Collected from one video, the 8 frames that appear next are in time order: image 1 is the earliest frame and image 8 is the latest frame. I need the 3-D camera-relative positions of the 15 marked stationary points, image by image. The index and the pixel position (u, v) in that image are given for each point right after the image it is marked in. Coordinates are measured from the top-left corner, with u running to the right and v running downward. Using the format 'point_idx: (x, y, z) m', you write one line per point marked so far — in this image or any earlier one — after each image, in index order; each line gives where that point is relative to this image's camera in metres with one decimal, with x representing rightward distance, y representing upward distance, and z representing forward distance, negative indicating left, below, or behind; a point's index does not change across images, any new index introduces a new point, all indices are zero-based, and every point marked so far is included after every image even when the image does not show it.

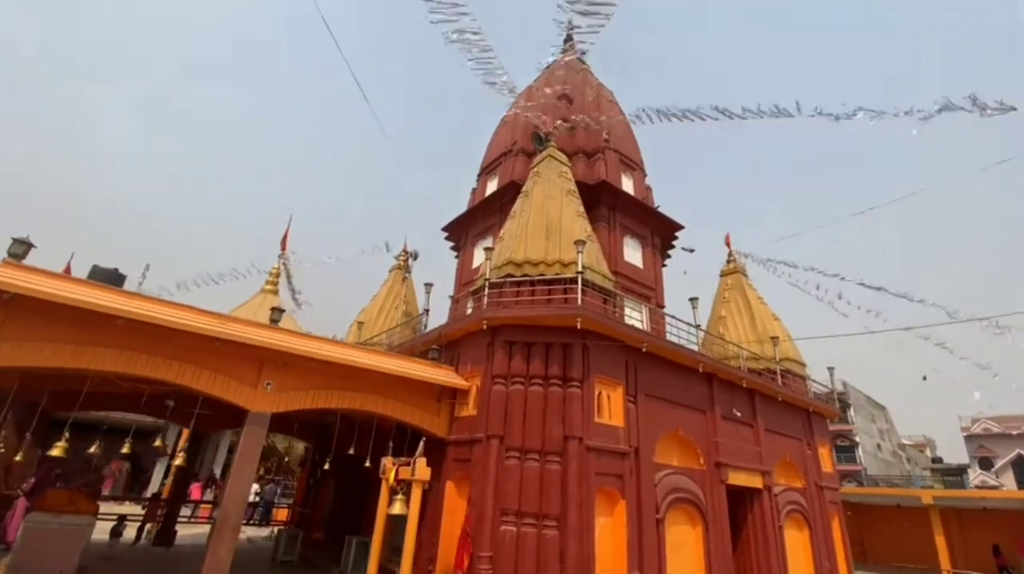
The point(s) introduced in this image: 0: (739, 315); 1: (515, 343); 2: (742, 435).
0: (+8.8, -1.1, +18.3) m
1: (+0.1, -1.3, +10.2) m
2: (+6.3, -4.1, +13.1) m
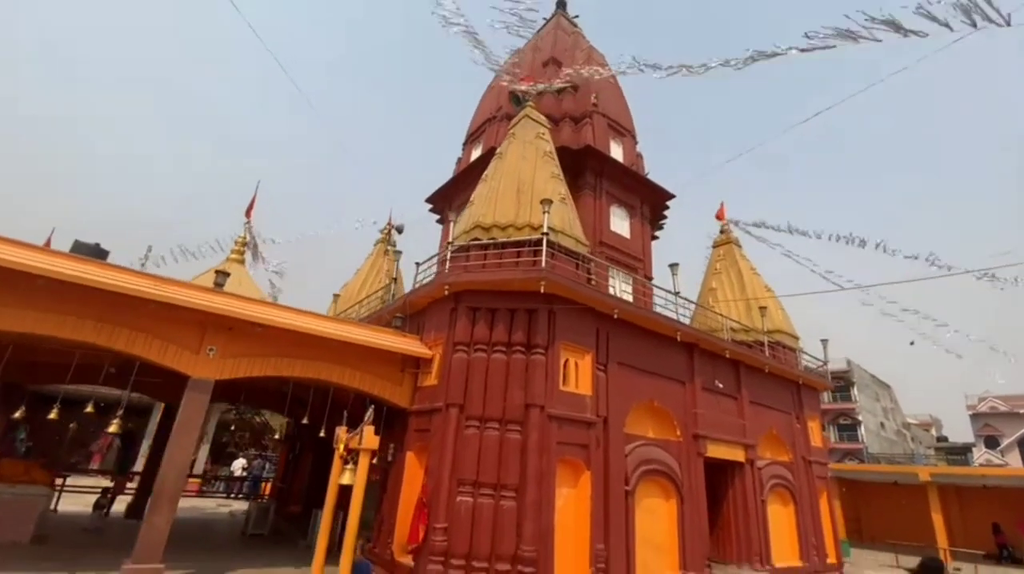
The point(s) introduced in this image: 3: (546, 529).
0: (+8.2, 0.0, +17.7) m
1: (-0.7, -0.5, +9.7) m
2: (+5.6, -3.2, +12.6) m
3: (+0.6, -4.2, +8.3) m
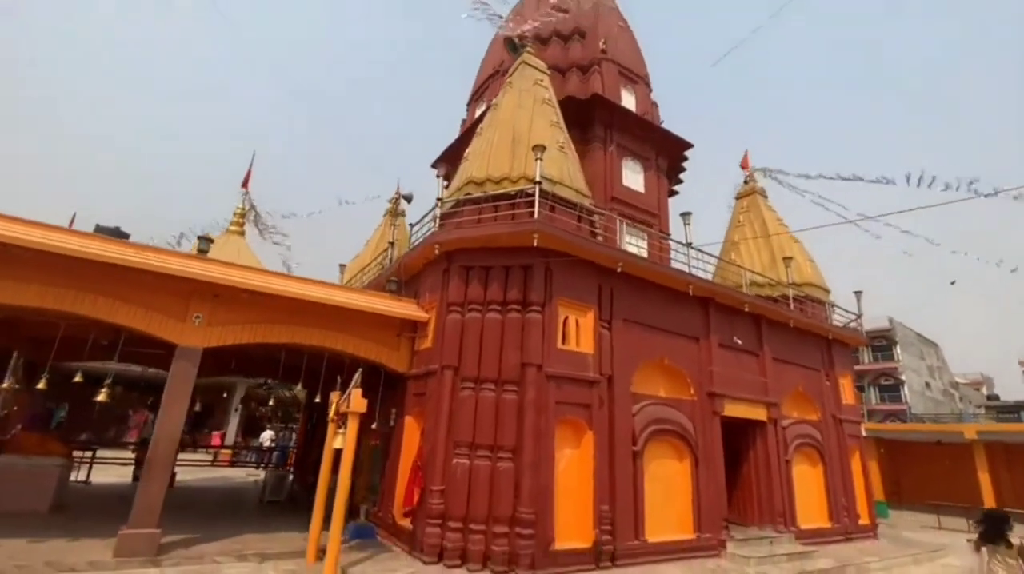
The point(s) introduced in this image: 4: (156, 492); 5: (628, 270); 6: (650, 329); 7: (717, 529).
0: (+8.5, +1.7, +16.6) m
1: (-0.8, +0.3, +9.2) m
2: (+5.8, -1.9, +11.9) m
3: (+0.6, -3.4, +7.9) m
4: (-5.6, -3.2, +7.4) m
5: (+2.4, +0.4, +9.9) m
6: (+3.0, -0.9, +10.3) m
7: (+4.3, -5.1, +9.9) m
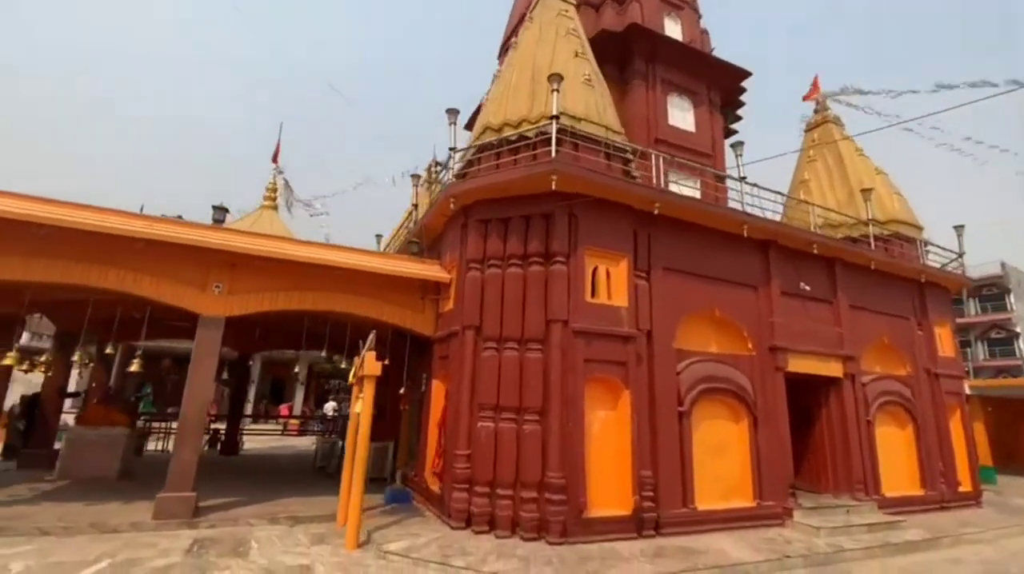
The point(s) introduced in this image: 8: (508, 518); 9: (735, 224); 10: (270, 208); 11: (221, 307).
0: (+9.7, +3.4, +14.5) m
1: (-0.4, +1.2, +8.6) m
2: (+6.6, -0.6, +10.4) m
3: (+1.0, -2.6, +7.3) m
4: (-5.2, -2.7, +7.6) m
5: (+2.9, +1.4, +8.7) m
6: (+3.6, +0.2, +9.1) m
7: (+5.0, -3.9, +8.9) m
8: (-0.1, -3.5, +7.2) m
9: (+4.4, +1.2, +9.3) m
10: (-6.7, +2.2, +13.1) m
11: (-5.0, -0.4, +8.2) m
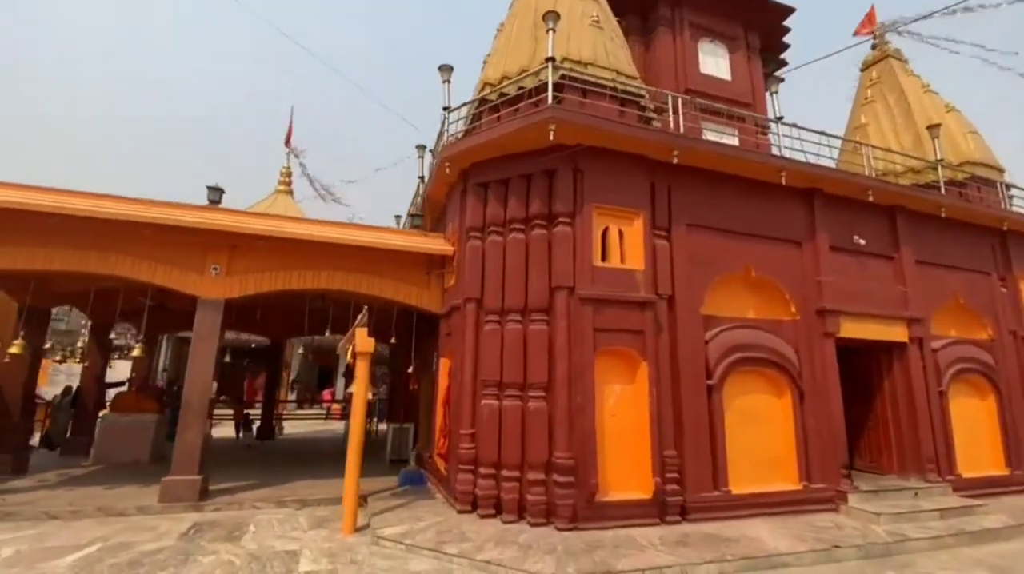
0: (+10.1, +4.6, +12.8) m
1: (-0.4, +1.7, +7.9) m
2: (+6.8, +0.3, +9.1) m
3: (+1.0, -2.0, +6.6) m
4: (-5.0, -2.5, +7.5) m
5: (+2.9, +2.1, +7.7) m
6: (+3.7, +0.9, +8.1) m
7: (+5.3, -3.1, +7.8) m
8: (0.0, -3.0, +6.6) m
9: (+4.4, +2.0, +8.1) m
10: (-6.2, +2.6, +12.9) m
11: (-5.0, 0.0, +8.1) m
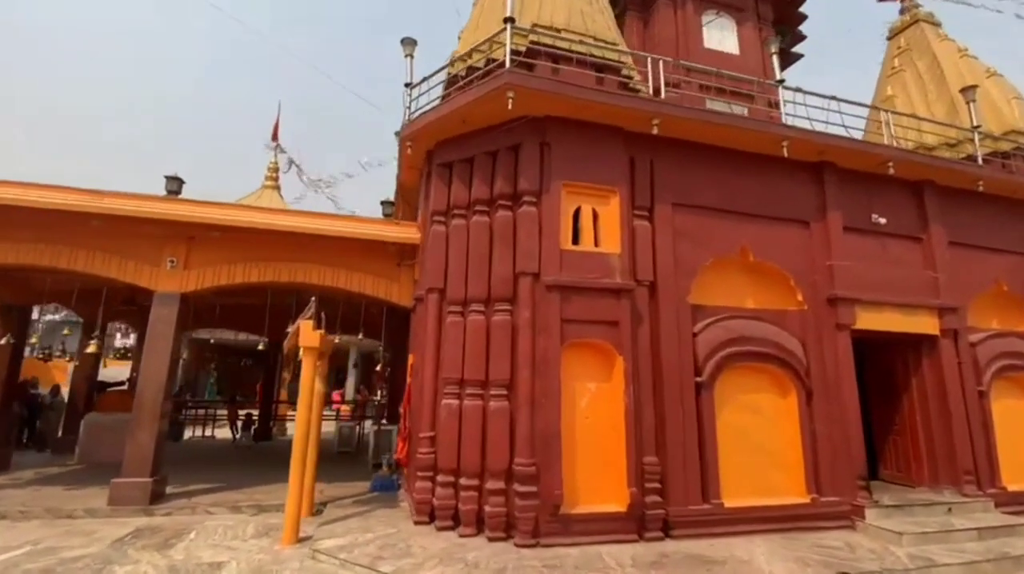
0: (+9.9, +4.9, +11.5) m
1: (-0.9, +1.9, +7.2) m
2: (+6.4, +0.5, +8.0) m
3: (+0.5, -1.8, +5.8) m
4: (-5.5, -2.3, +7.1) m
5: (+2.3, +2.3, +6.9) m
6: (+3.2, +1.1, +7.2) m
7: (+4.8, -2.9, +6.8) m
8: (-0.5, -2.8, +5.9) m
9: (+3.9, +2.2, +7.2) m
10: (-6.4, +2.7, +12.7) m
11: (-5.4, +0.1, +7.7) m
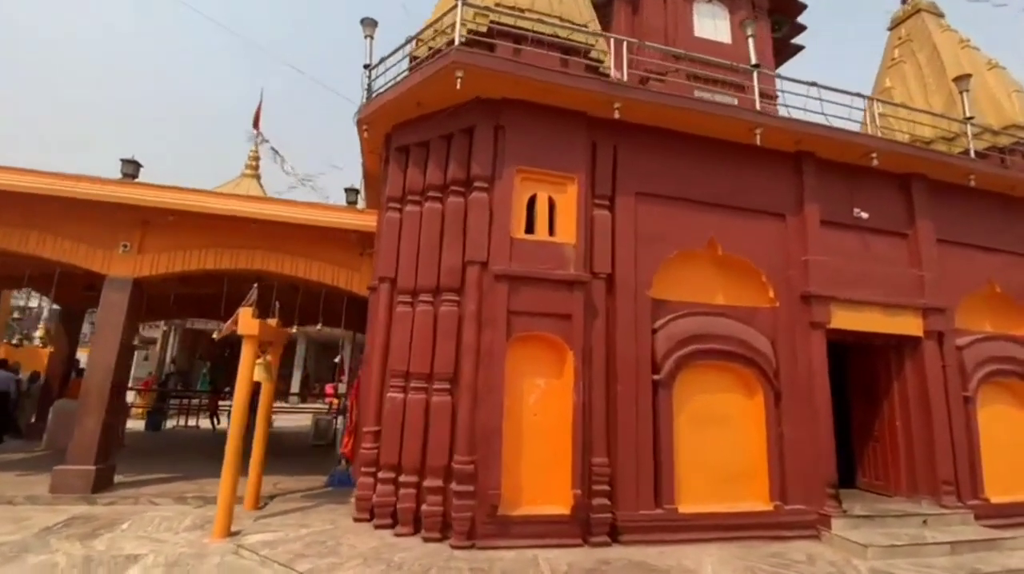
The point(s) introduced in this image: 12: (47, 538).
0: (+9.4, +4.9, +10.9) m
1: (-1.5, +2.0, +7.0) m
2: (+5.8, +0.6, +7.5) m
3: (-0.2, -1.7, +5.6) m
4: (-6.2, -2.1, +7.0) m
5: (+1.7, +2.4, +6.6) m
6: (+2.5, +1.2, +6.9) m
7: (+4.1, -2.9, +6.4) m
8: (-1.2, -2.7, +5.7) m
9: (+3.3, +2.3, +6.8) m
10: (-6.9, +2.9, +12.5) m
11: (-6.1, +0.3, +7.5) m
12: (-5.3, -2.9, +5.5) m
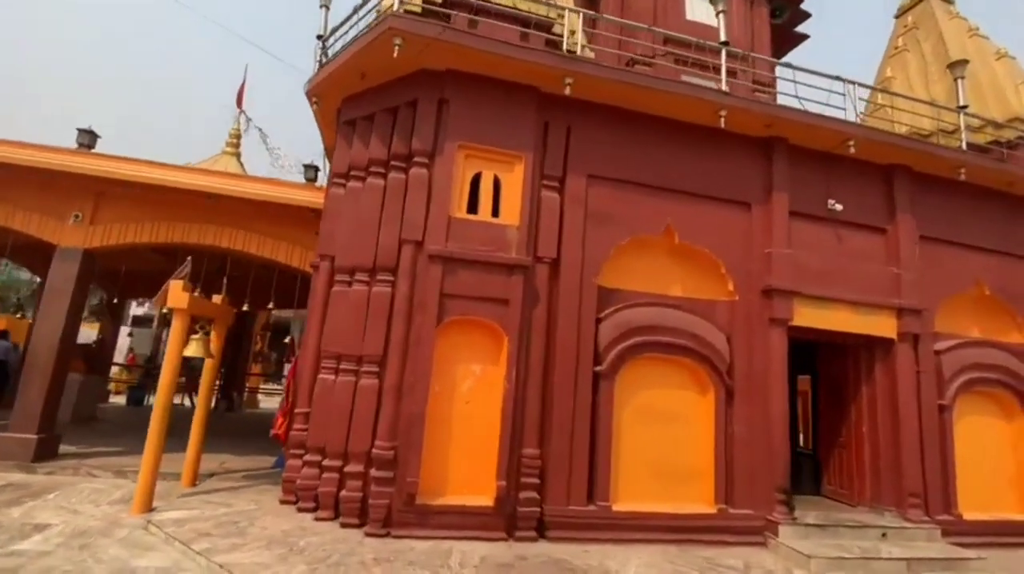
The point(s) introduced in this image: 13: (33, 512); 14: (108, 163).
0: (+8.9, +4.8, +10.3) m
1: (-2.2, +2.3, +6.7) m
2: (+5.1, +0.6, +7.1) m
3: (-1.1, -1.5, +5.3) m
4: (-7.0, -1.6, +7.0) m
5: (+1.1, +2.5, +6.2) m
6: (+1.8, +1.3, +6.5) m
7: (+3.2, -2.8, +6.1) m
8: (-2.1, -2.4, +5.5) m
9: (+2.7, +2.4, +6.5) m
10: (-7.3, +3.5, +12.4) m
11: (-6.8, +0.8, +7.5) m
12: (-6.2, -2.5, +5.4) m
13: (-5.4, -2.5, +5.3) m
14: (-6.3, +1.9, +7.5) m
